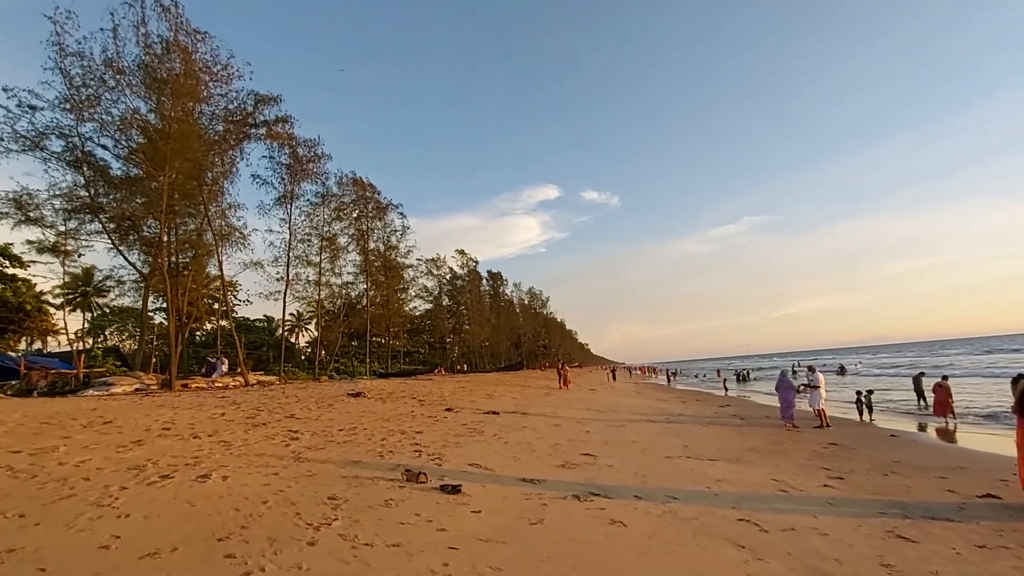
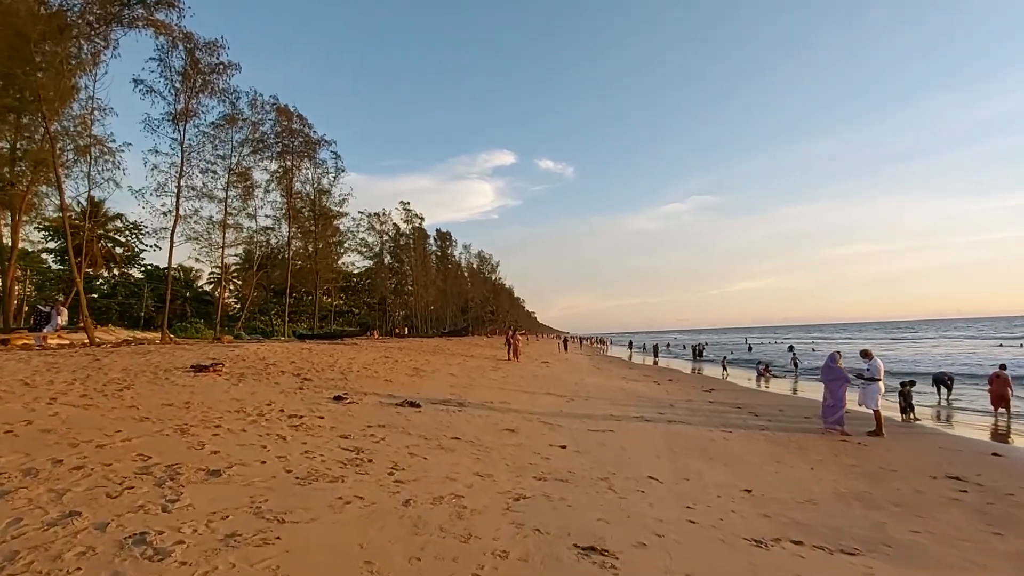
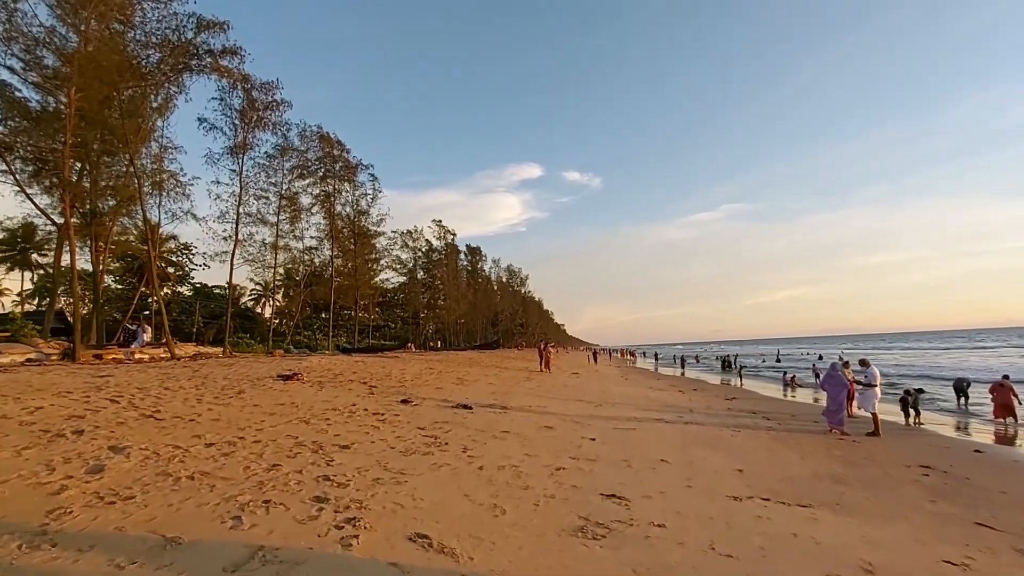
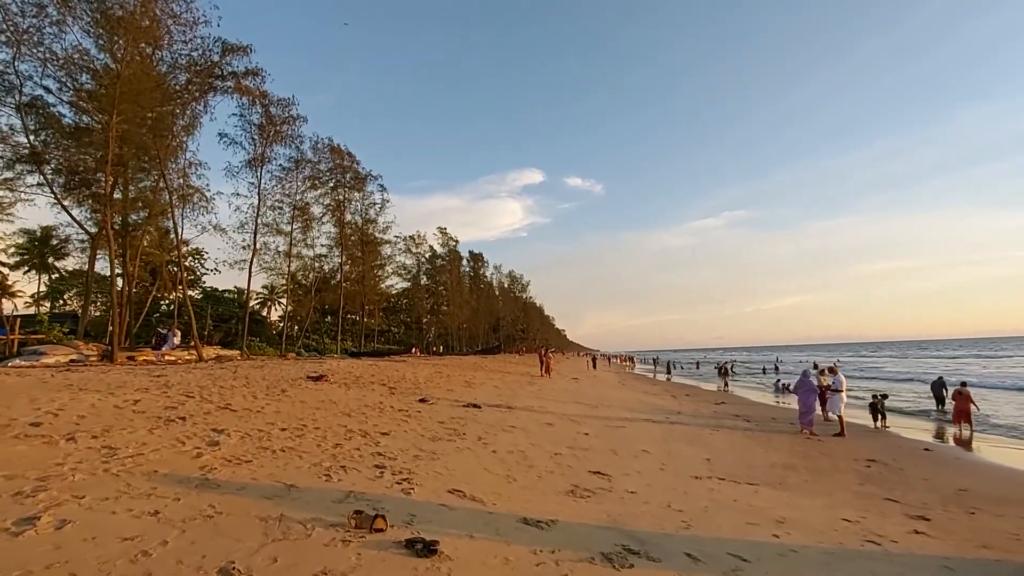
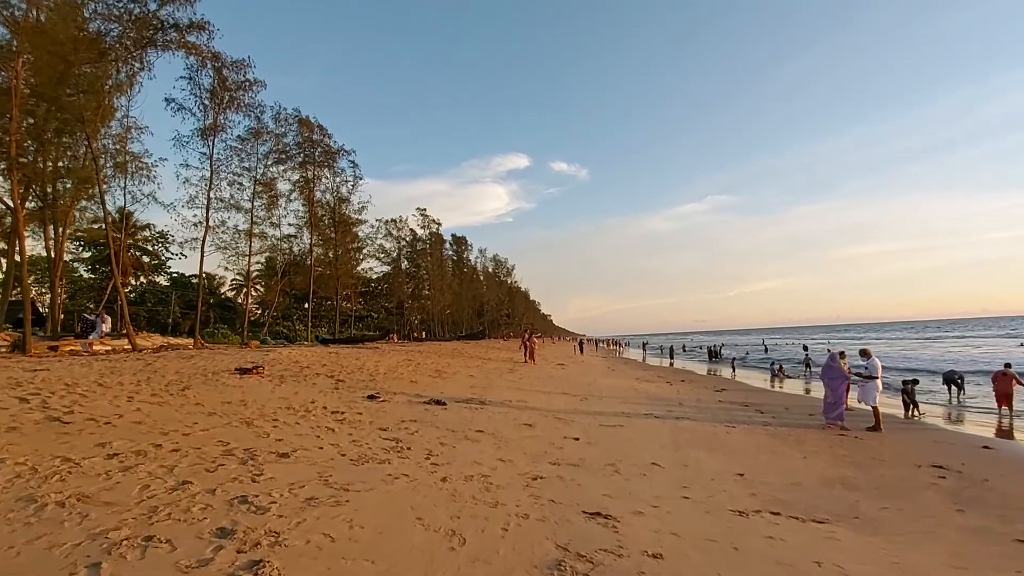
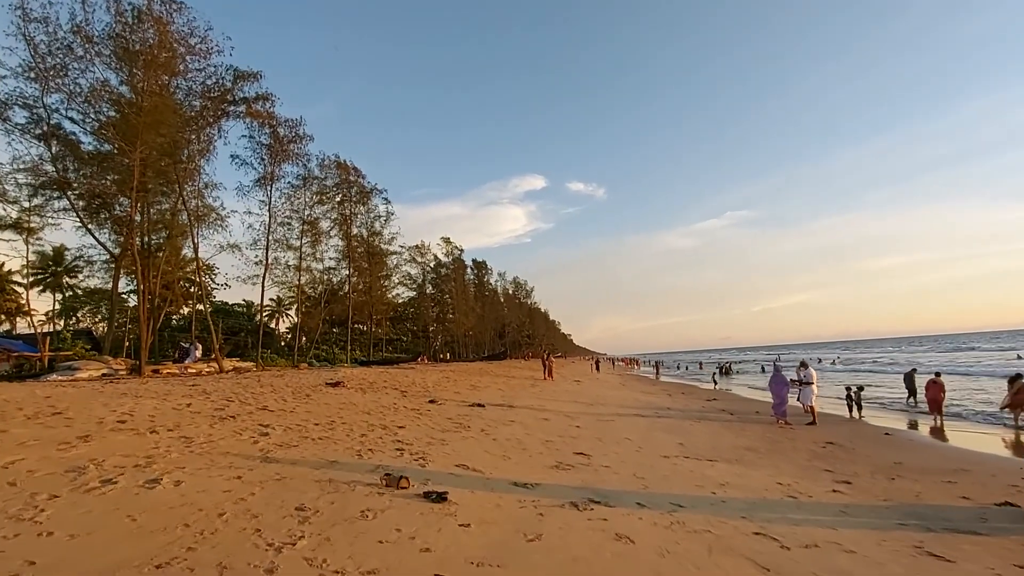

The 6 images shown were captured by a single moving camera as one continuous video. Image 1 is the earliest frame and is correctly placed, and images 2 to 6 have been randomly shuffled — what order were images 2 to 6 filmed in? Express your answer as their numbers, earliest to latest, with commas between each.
6, 4, 3, 5, 2
